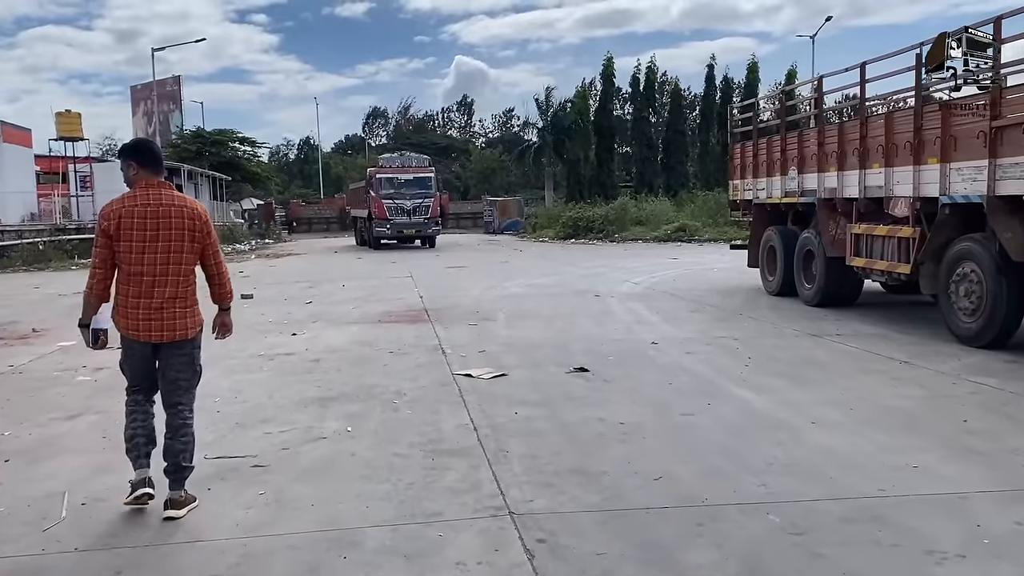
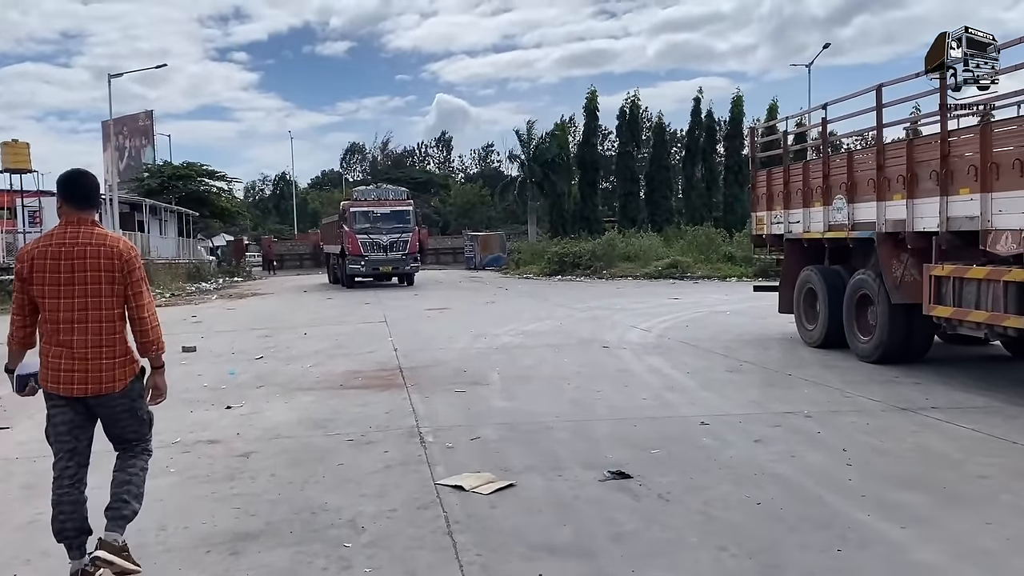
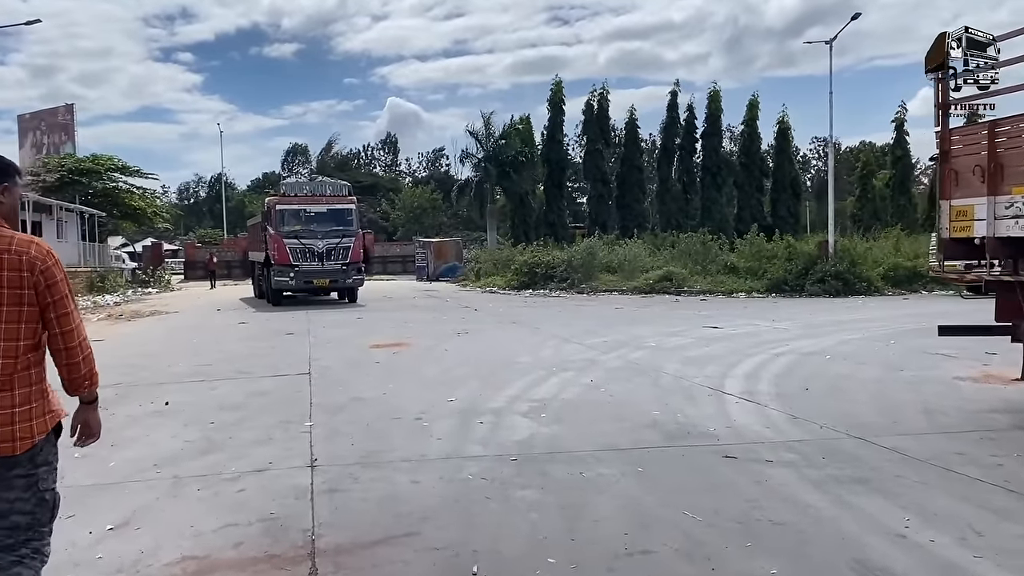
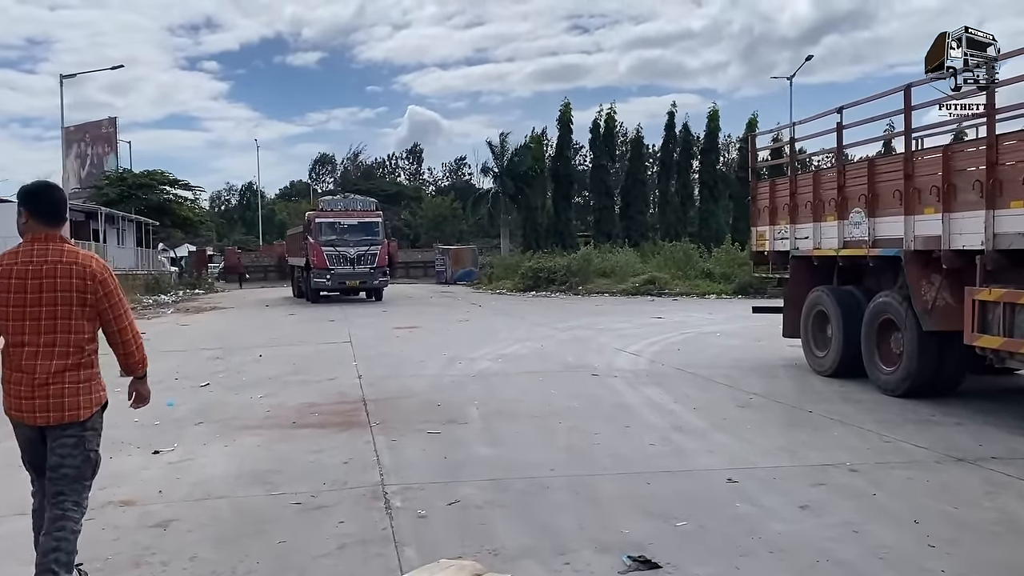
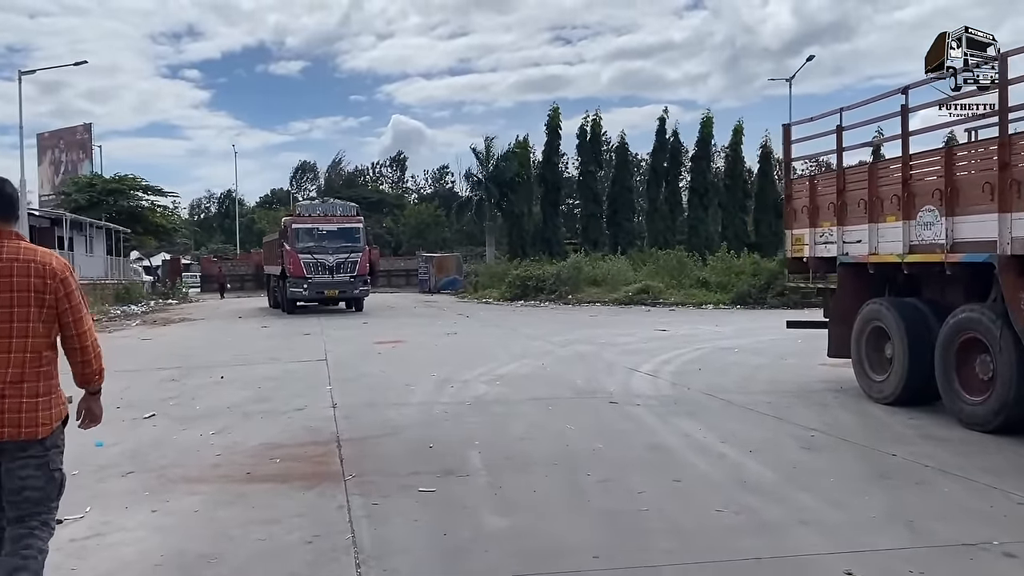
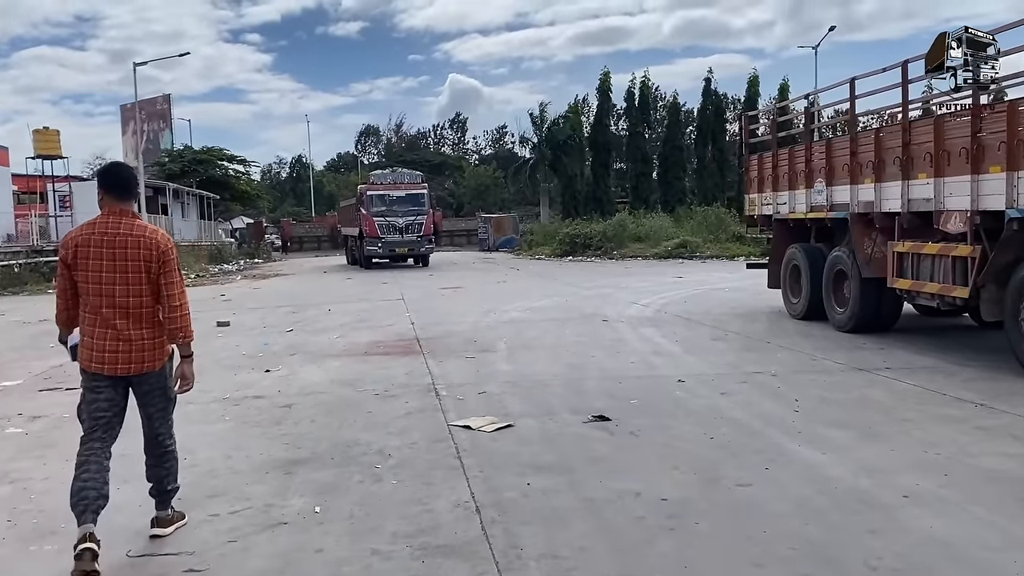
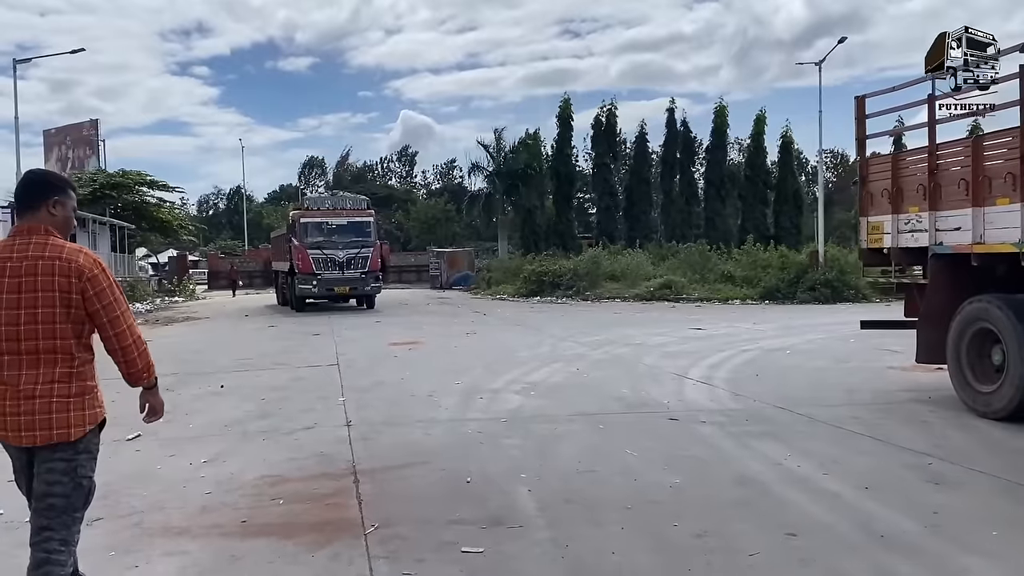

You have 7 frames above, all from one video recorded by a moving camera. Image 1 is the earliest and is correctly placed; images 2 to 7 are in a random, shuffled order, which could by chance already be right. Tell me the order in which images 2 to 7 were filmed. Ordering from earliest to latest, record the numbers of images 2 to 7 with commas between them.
6, 2, 4, 5, 7, 3
